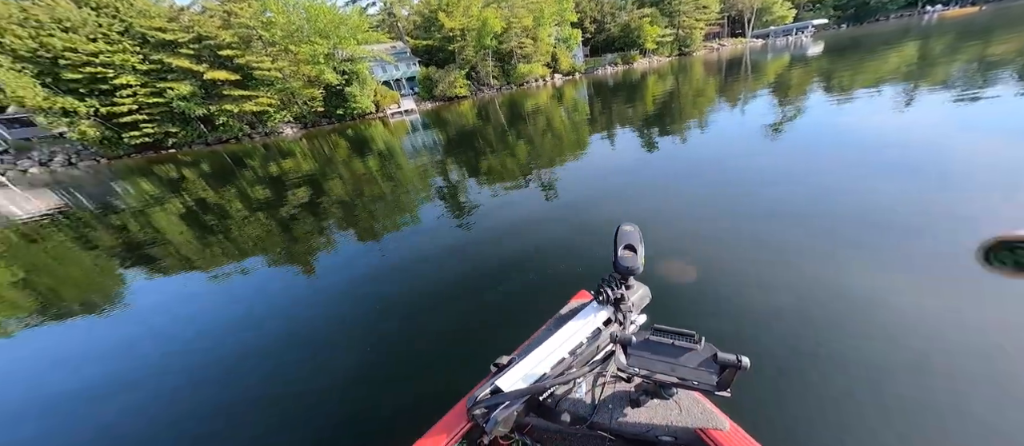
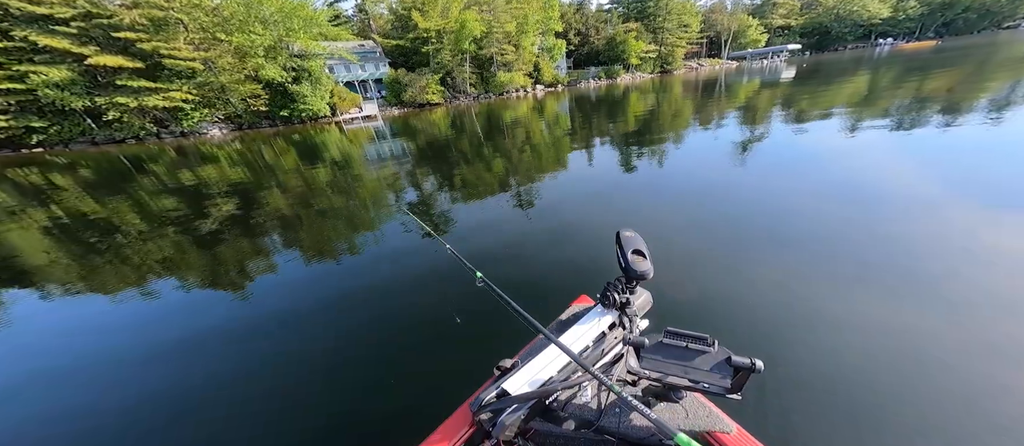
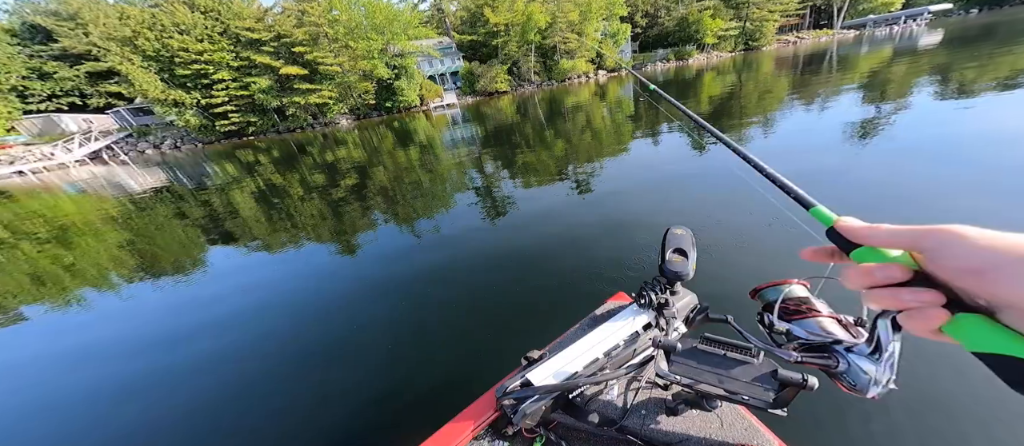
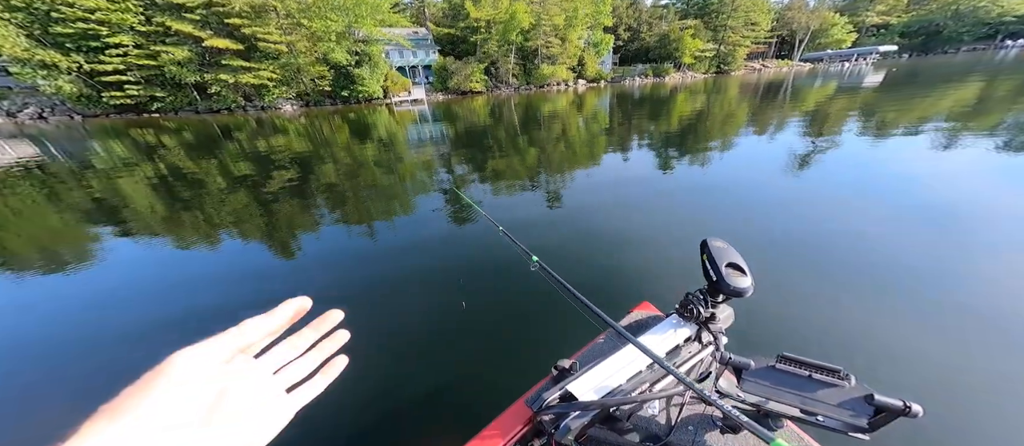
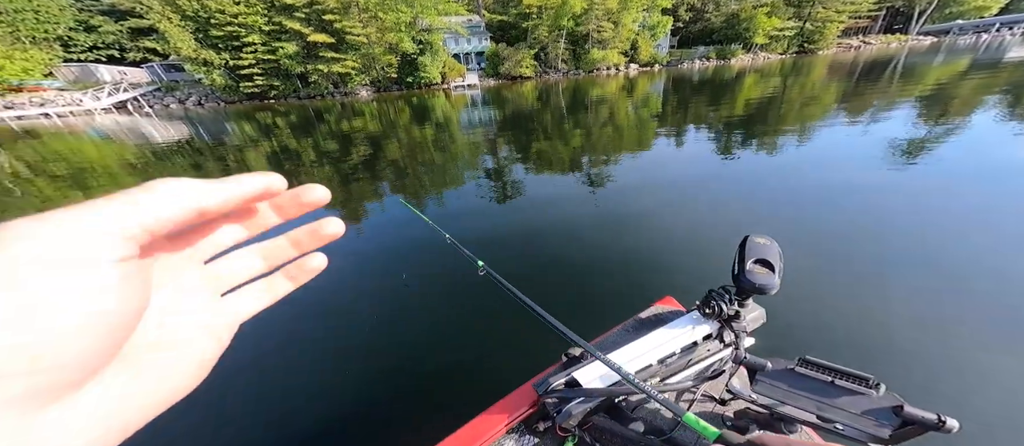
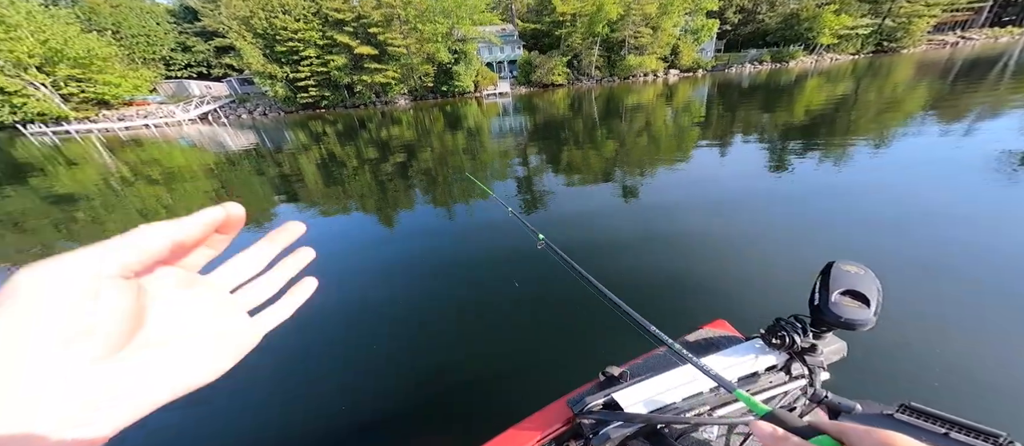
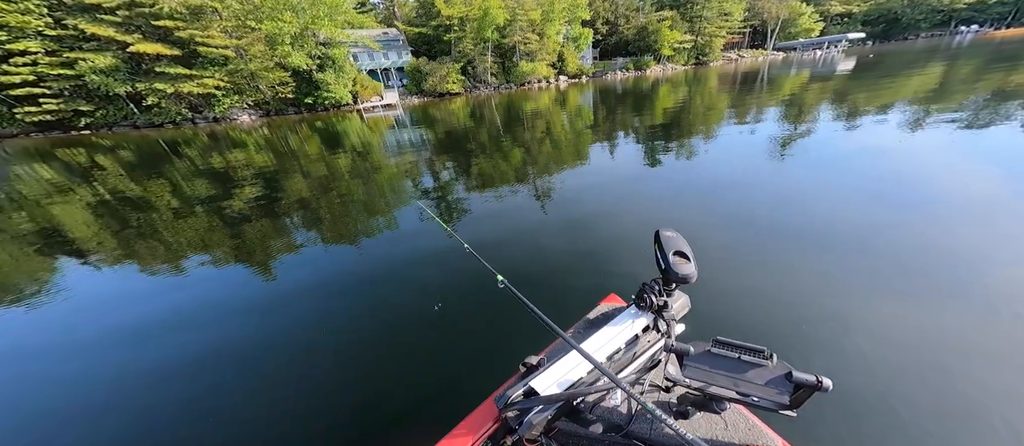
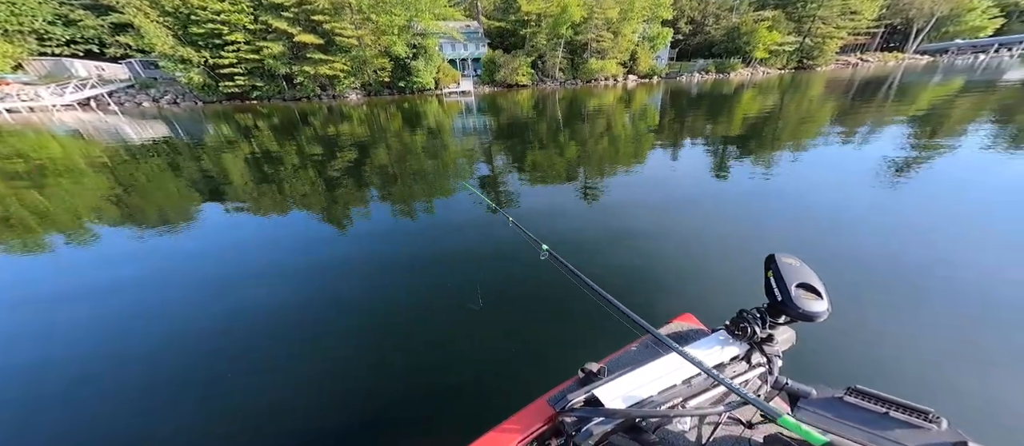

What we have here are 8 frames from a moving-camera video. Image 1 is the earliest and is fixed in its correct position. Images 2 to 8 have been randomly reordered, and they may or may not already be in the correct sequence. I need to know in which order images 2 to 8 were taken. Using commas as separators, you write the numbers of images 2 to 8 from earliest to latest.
3, 5, 6, 8, 4, 2, 7
